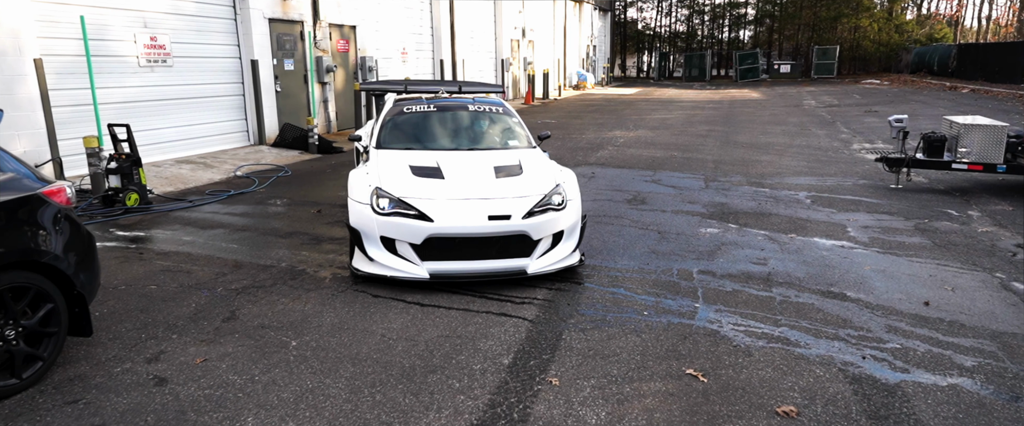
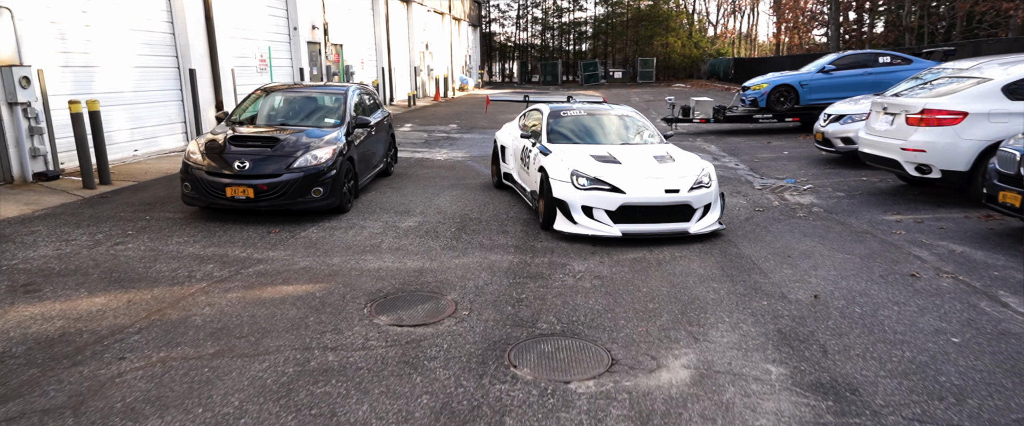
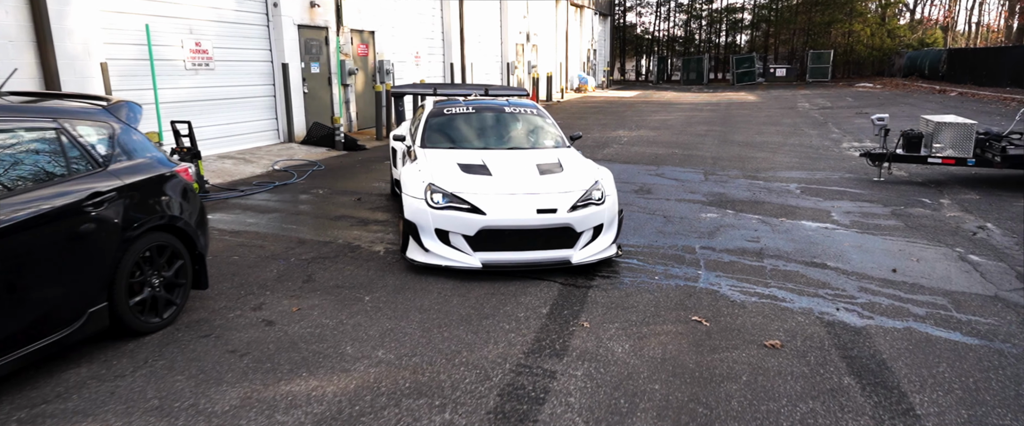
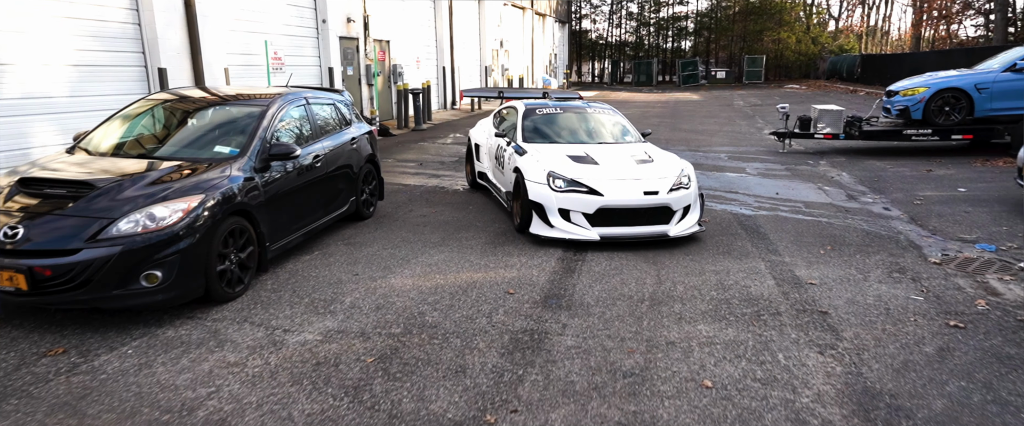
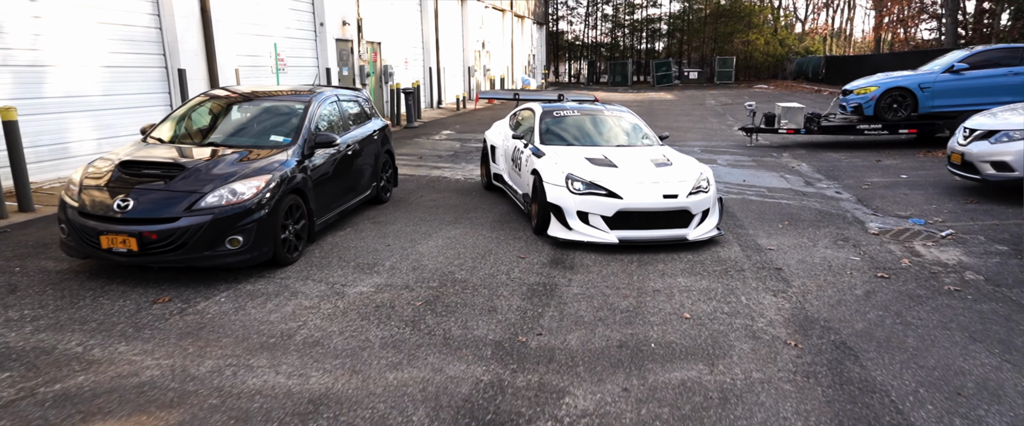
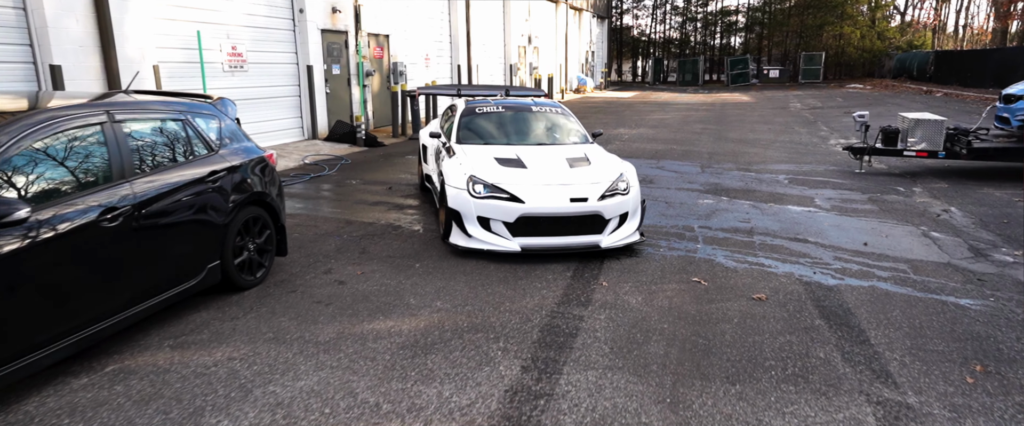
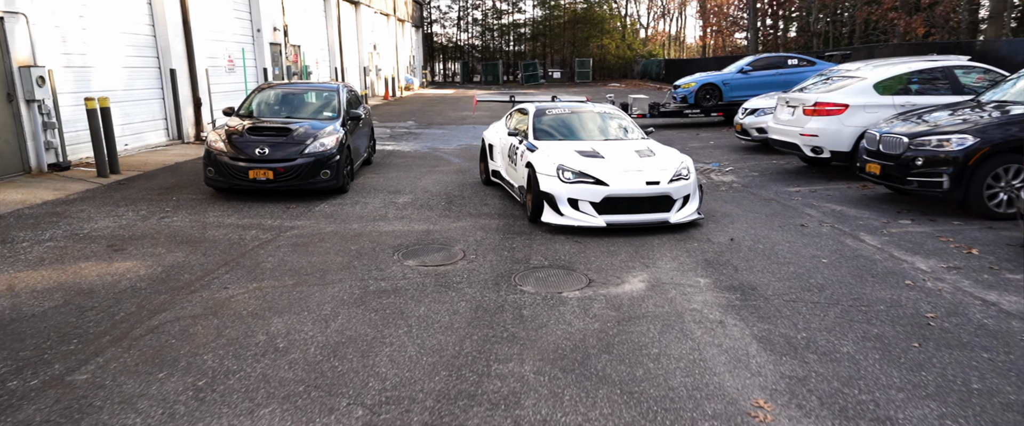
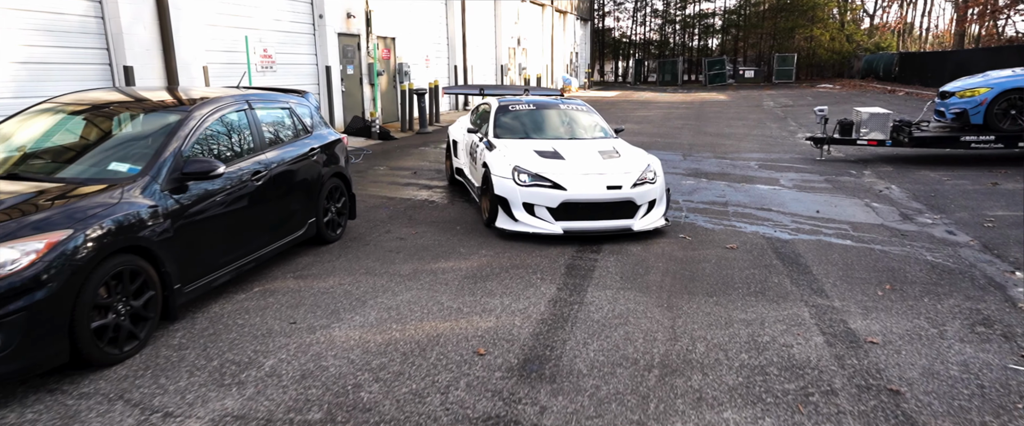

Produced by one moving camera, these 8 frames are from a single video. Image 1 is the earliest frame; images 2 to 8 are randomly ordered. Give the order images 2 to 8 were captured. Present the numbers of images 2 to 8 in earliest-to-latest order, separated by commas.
3, 6, 8, 4, 5, 2, 7
